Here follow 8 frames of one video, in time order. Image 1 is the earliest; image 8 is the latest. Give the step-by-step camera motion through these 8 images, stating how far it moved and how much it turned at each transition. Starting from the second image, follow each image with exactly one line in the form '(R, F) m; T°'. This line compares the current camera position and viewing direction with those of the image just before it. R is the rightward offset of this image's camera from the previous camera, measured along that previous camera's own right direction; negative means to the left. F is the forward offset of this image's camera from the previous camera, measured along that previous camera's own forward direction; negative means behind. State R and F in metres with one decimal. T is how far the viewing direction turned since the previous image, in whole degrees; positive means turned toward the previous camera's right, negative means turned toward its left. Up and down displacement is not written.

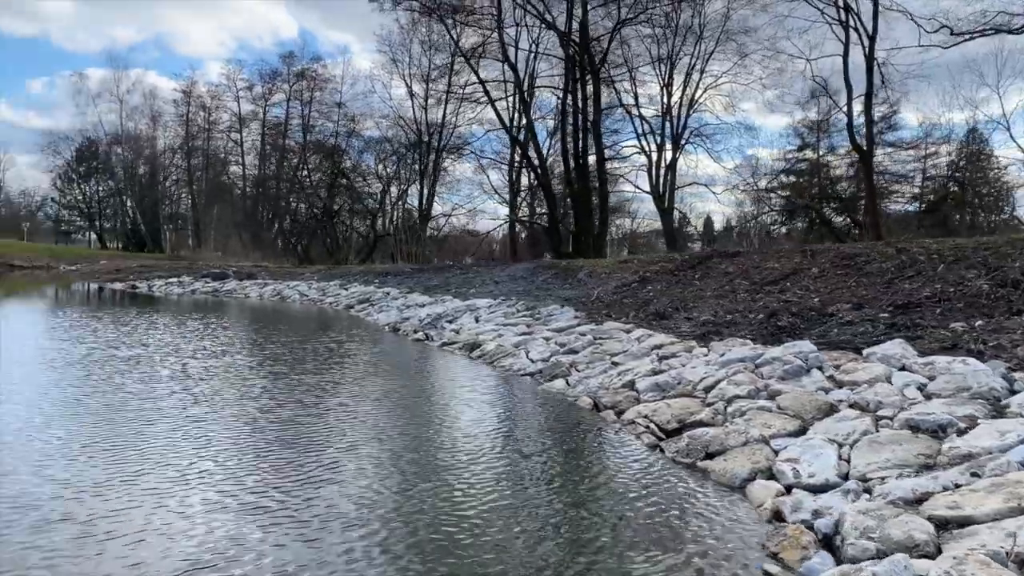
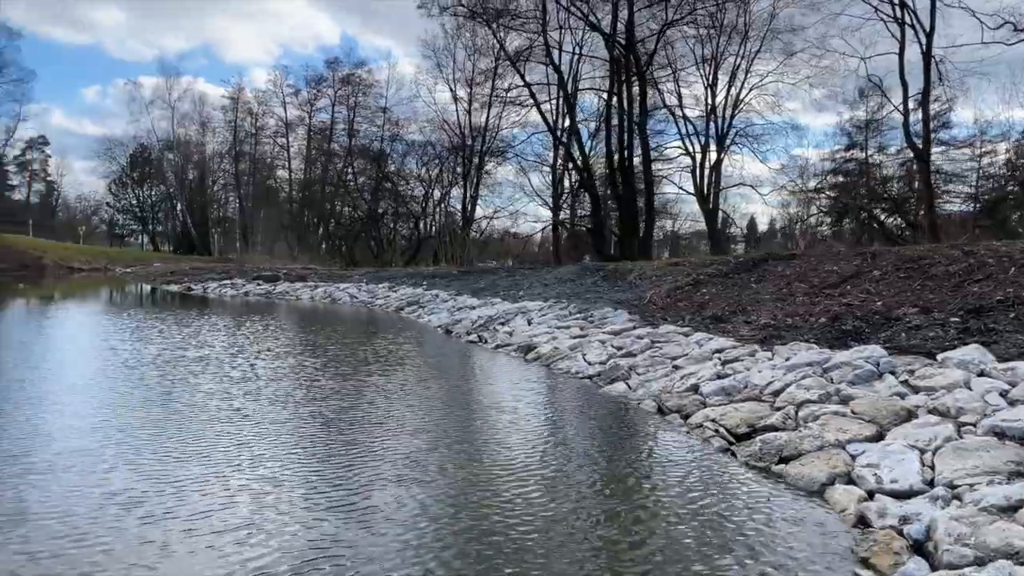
(-0.2, -0.1) m; -3°
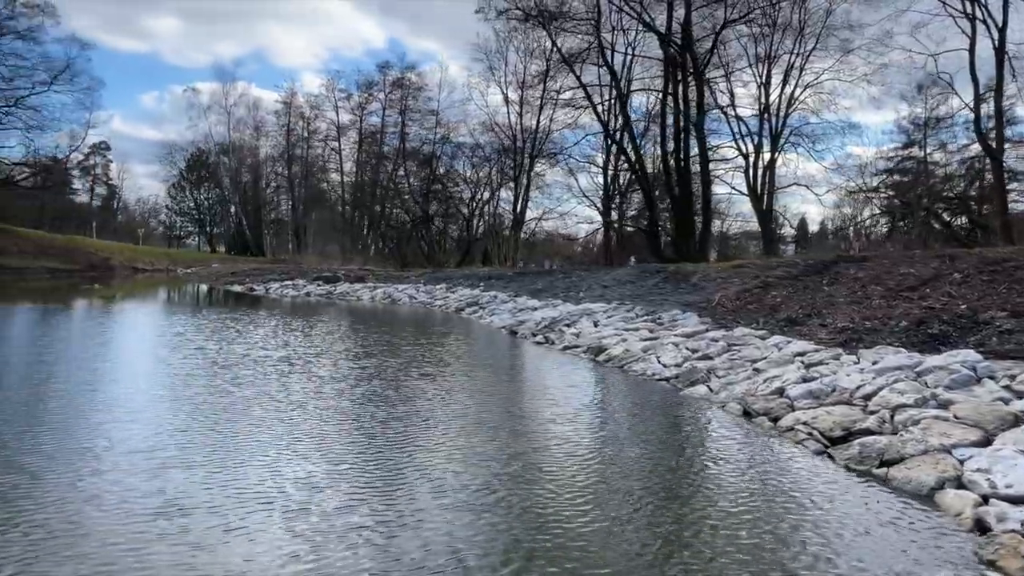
(-0.4, -0.1) m; -3°
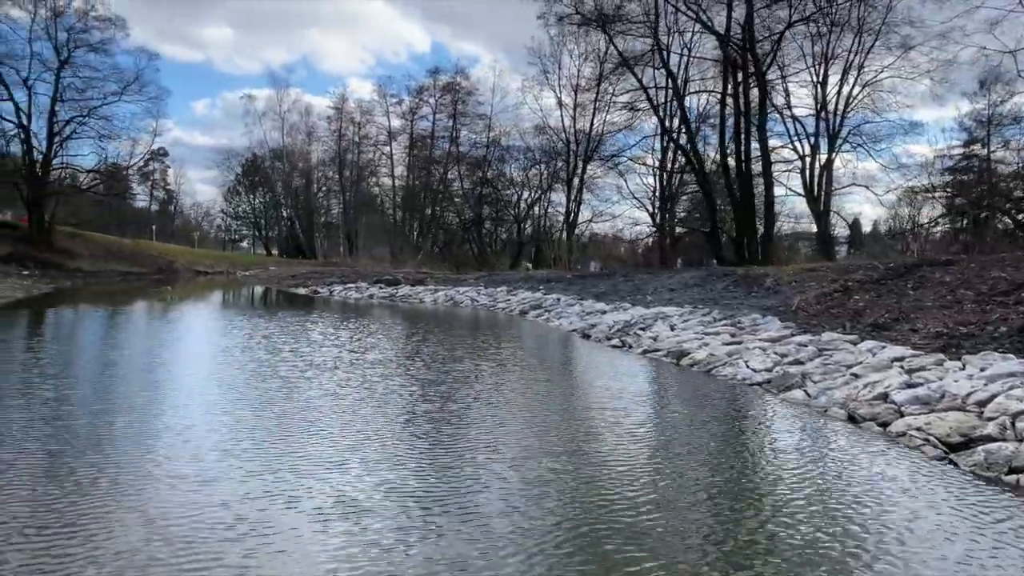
(-0.5, -0.2) m; -3°
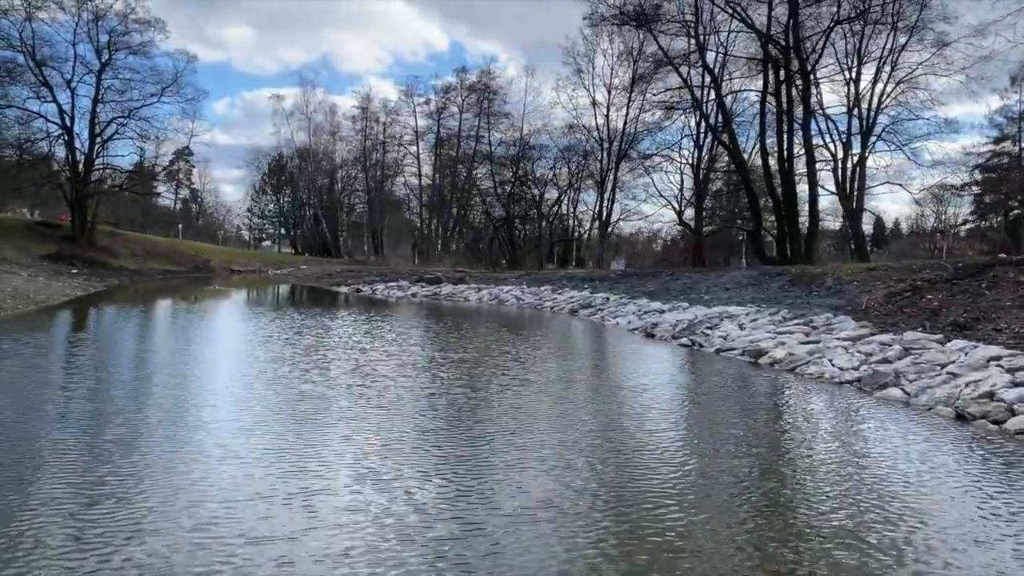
(-0.9, -0.2) m; -1°
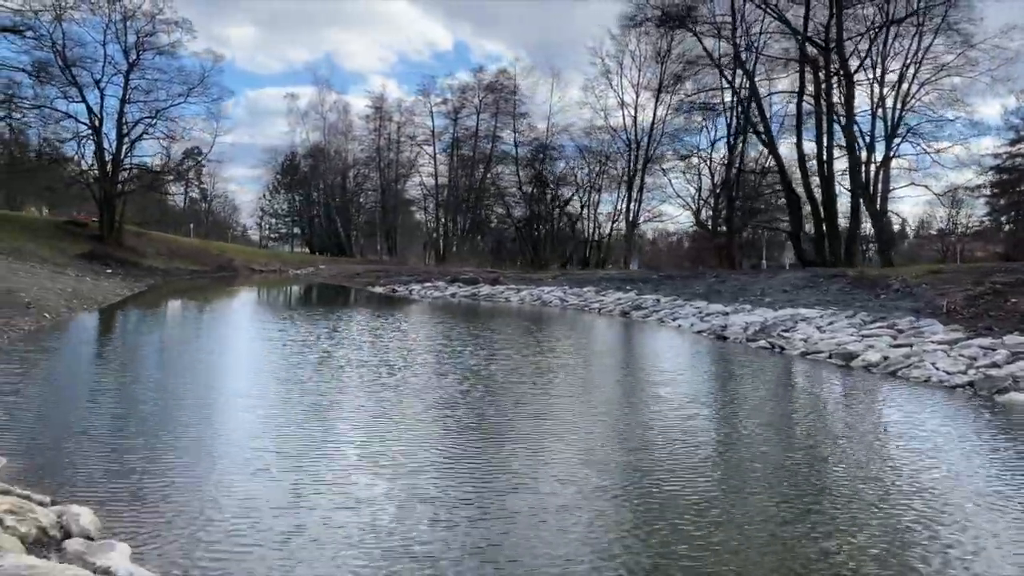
(-1.2, 0.0) m; 0°
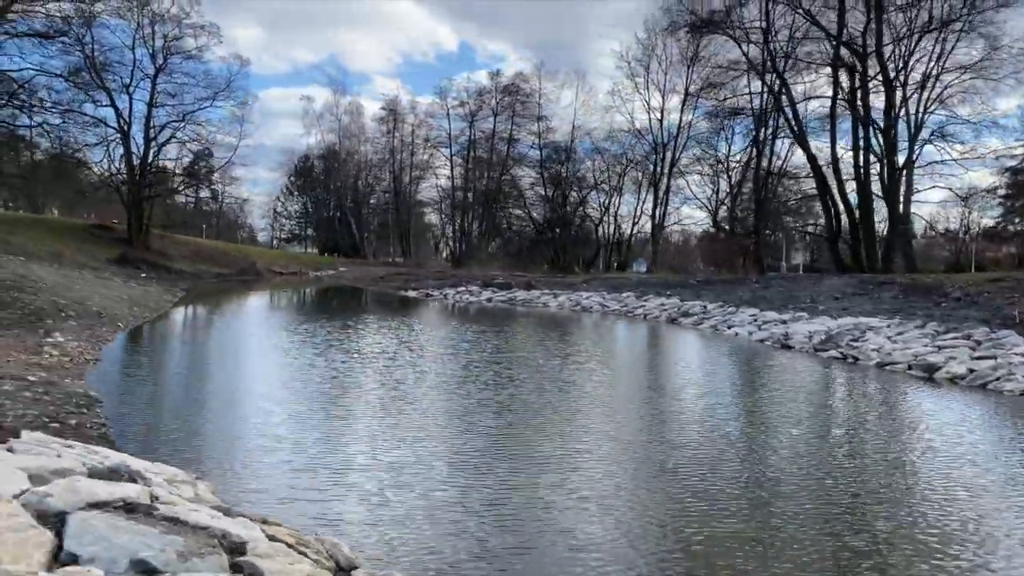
(-1.1, -0.1) m; 0°
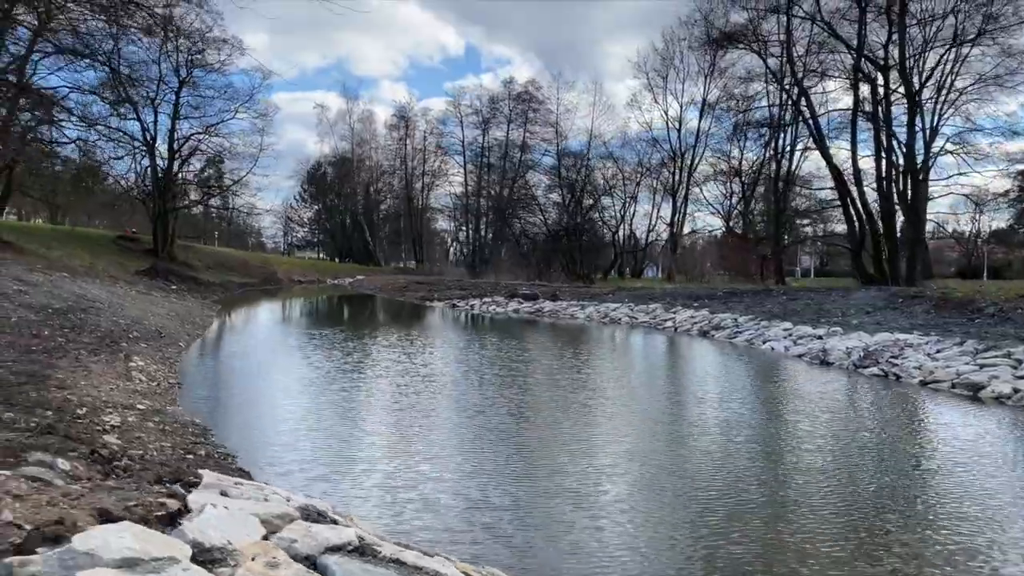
(-0.7, -0.4) m; 0°
